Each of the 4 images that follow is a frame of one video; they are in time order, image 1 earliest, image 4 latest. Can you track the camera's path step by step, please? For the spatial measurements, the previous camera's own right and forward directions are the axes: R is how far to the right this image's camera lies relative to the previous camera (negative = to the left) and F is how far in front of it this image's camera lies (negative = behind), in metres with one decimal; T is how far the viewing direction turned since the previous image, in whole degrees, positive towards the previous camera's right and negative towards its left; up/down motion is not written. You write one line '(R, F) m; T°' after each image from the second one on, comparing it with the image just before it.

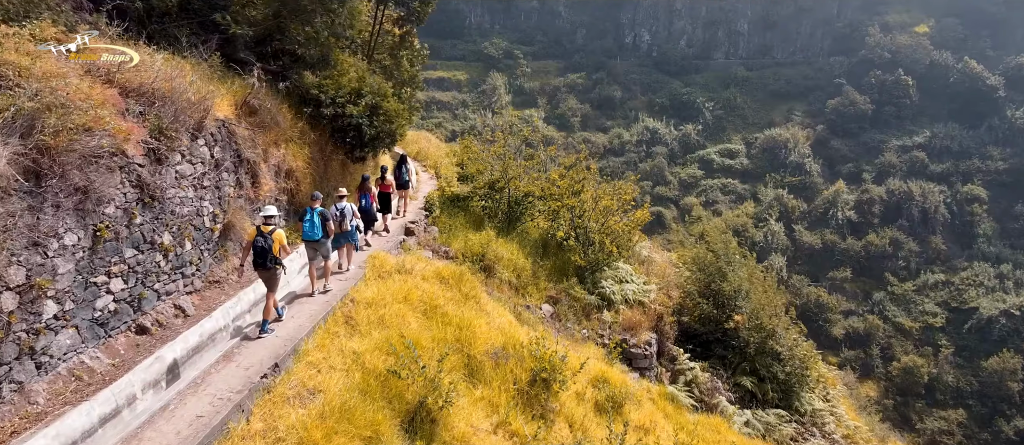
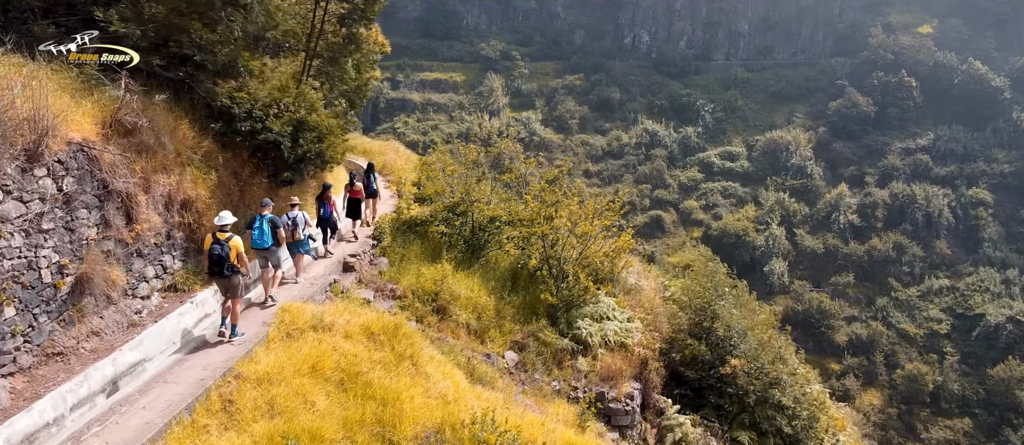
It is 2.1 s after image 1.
(+0.6, +1.6) m; 0°
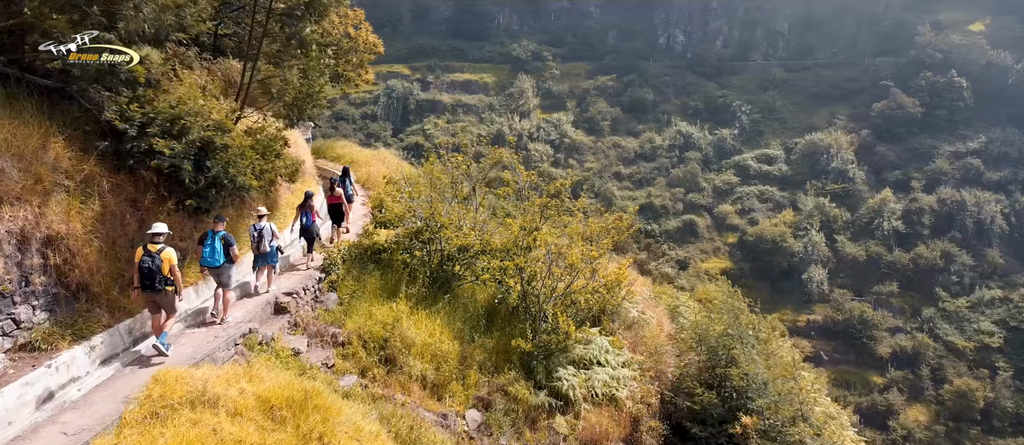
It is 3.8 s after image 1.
(+0.8, +1.6) m; -3°
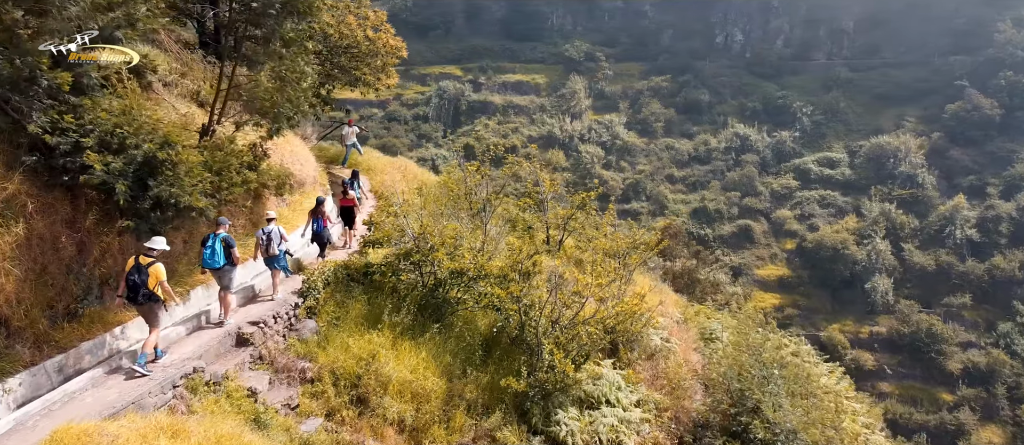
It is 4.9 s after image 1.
(+0.7, +1.0) m; -5°
